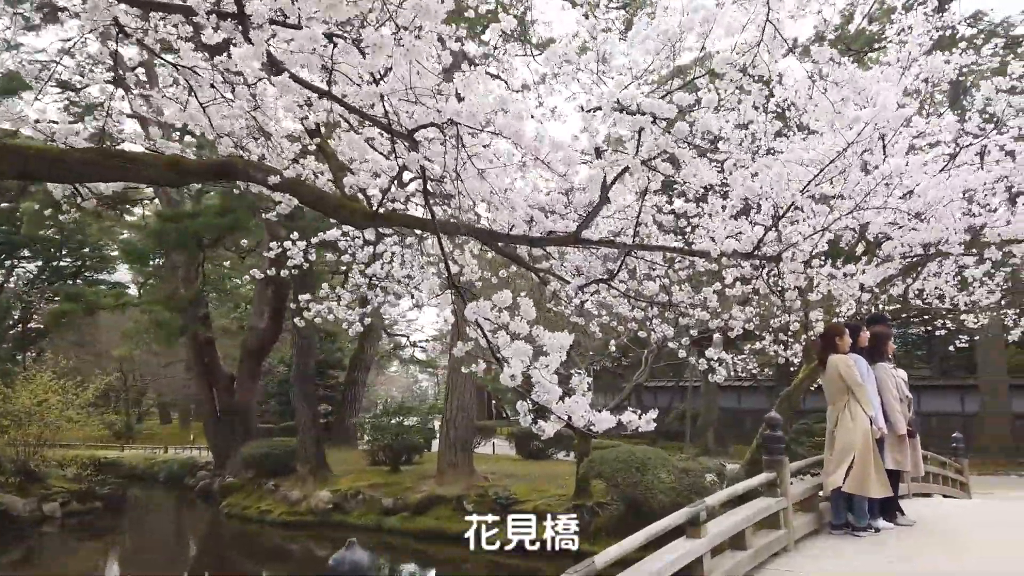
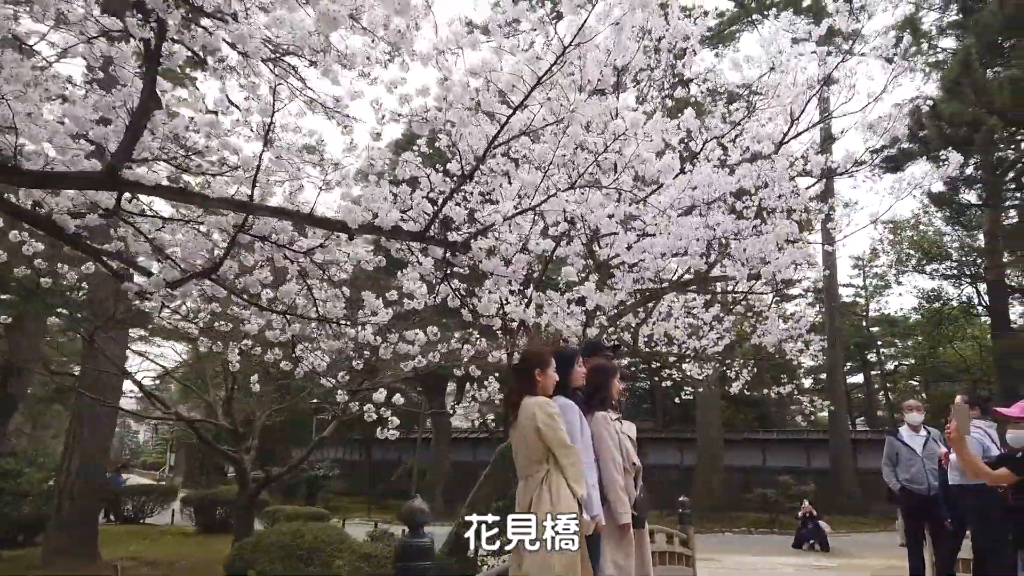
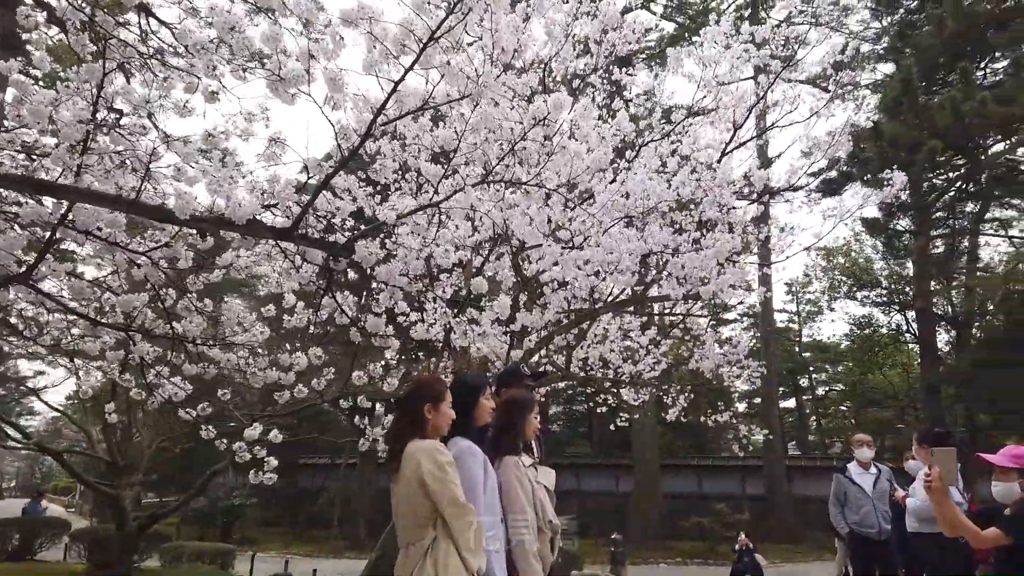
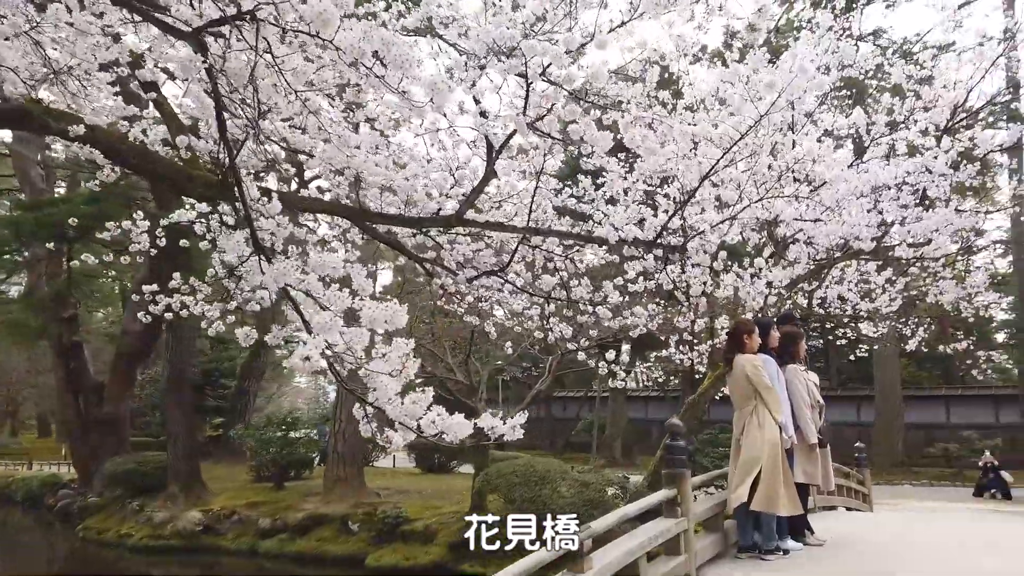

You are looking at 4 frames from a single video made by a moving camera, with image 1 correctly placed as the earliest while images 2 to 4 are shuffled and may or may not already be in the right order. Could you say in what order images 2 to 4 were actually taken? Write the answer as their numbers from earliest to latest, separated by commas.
4, 2, 3
